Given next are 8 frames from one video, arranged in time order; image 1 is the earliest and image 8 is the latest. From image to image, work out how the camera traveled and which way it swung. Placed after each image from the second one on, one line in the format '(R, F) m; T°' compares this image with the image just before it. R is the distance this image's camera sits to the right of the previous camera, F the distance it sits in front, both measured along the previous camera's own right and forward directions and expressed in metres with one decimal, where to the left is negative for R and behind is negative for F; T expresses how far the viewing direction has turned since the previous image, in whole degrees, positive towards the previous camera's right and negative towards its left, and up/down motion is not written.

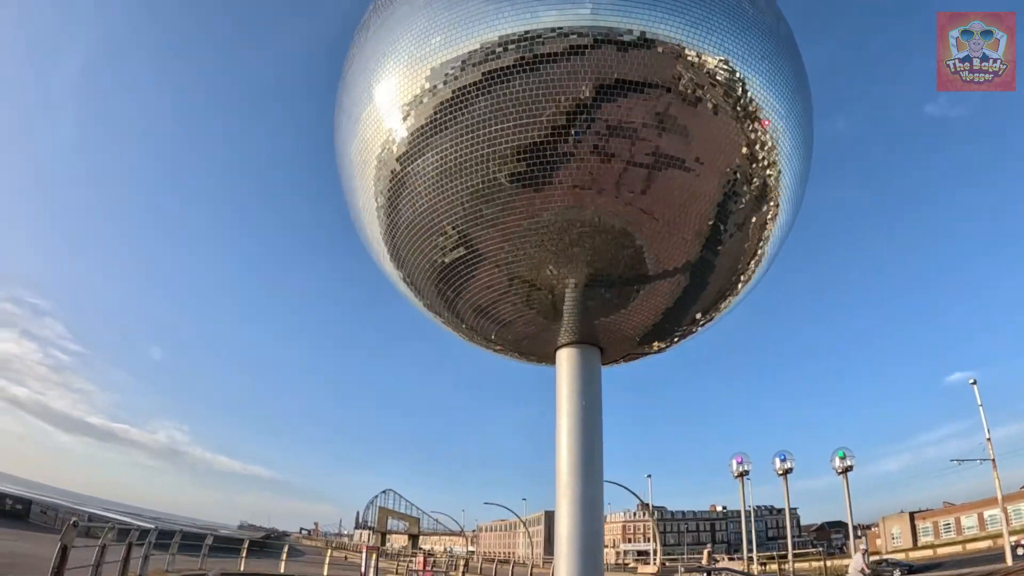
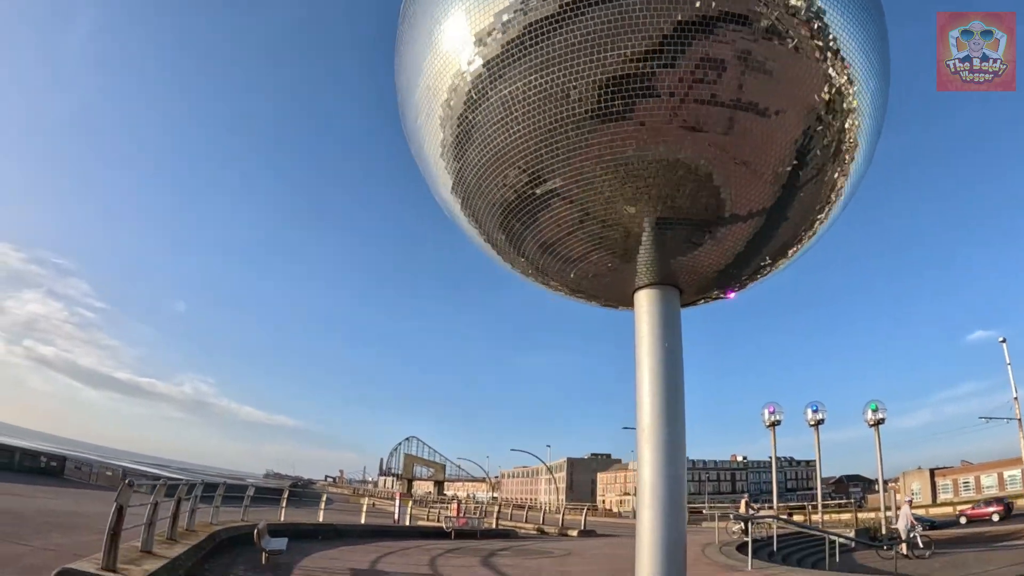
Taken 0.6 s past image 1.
(-0.6, +0.7) m; -1°
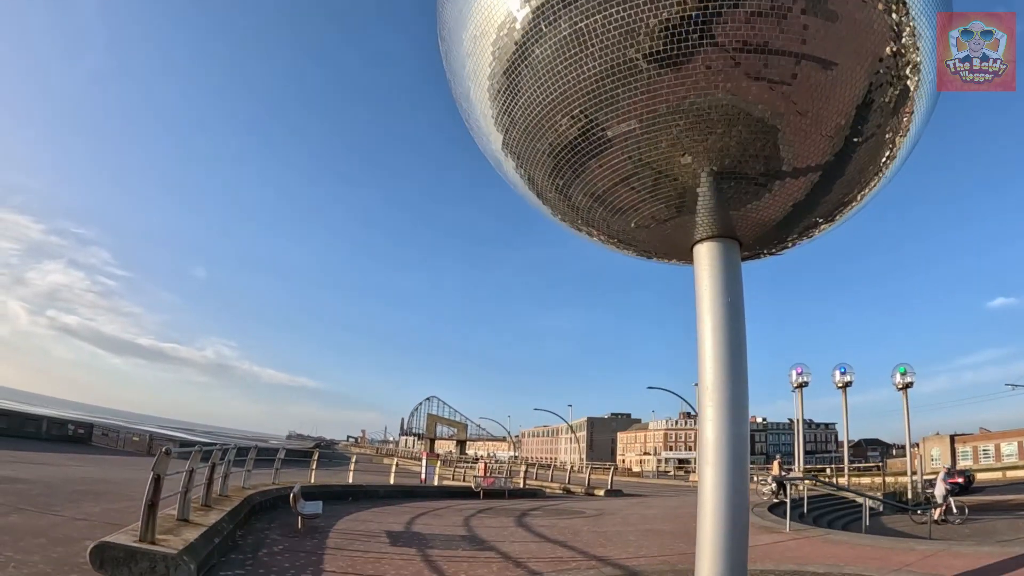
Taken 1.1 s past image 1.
(-0.3, +0.5) m; -1°
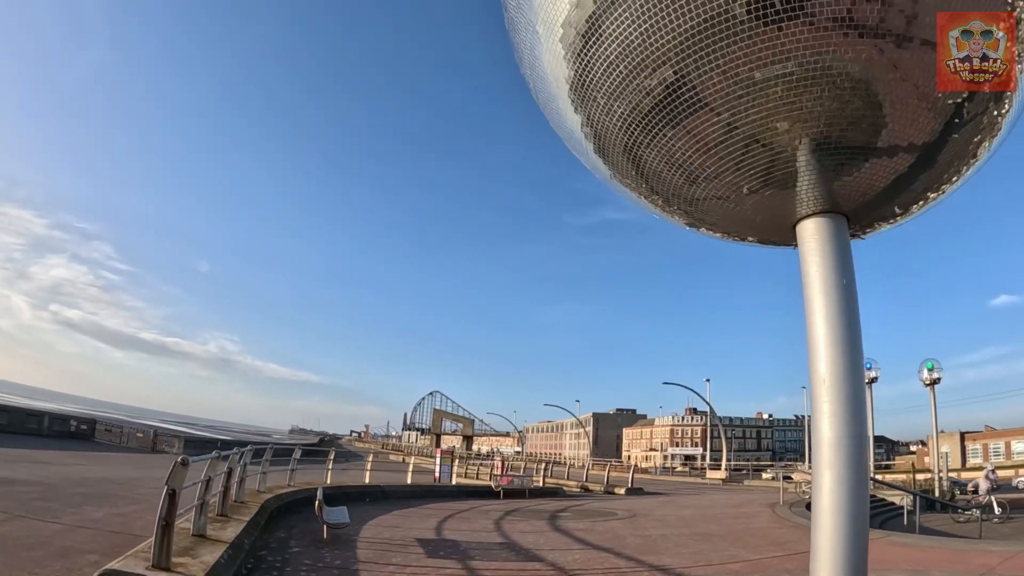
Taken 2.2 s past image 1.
(-0.6, +0.9) m; 0°
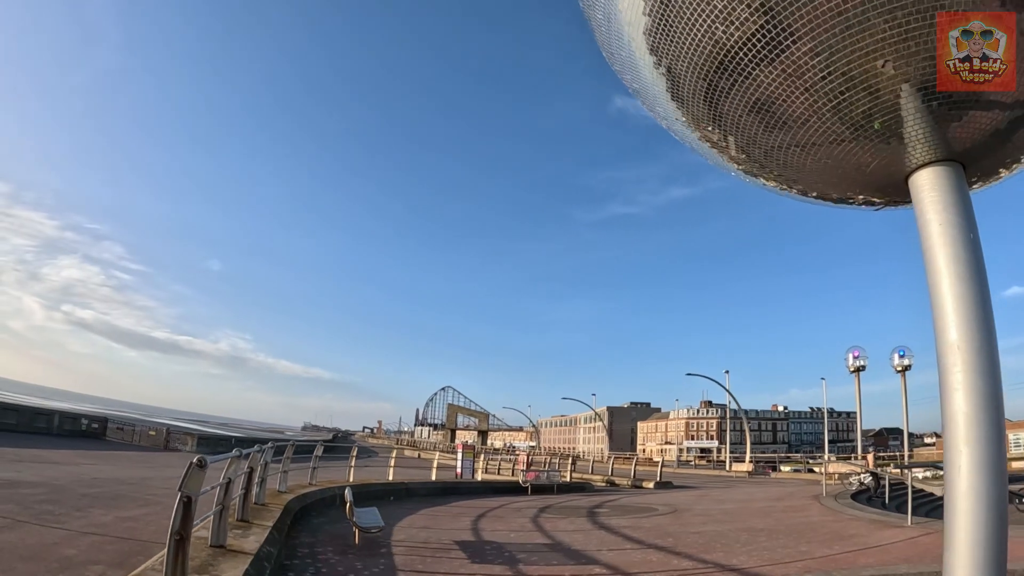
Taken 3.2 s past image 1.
(-0.5, +0.8) m; -1°
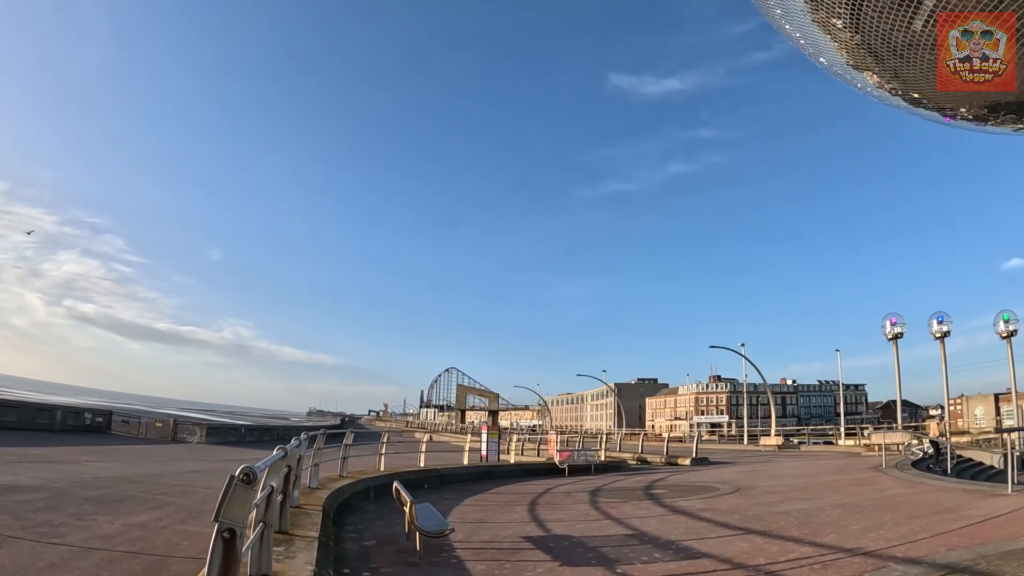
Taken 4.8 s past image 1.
(-0.8, +1.3) m; 0°
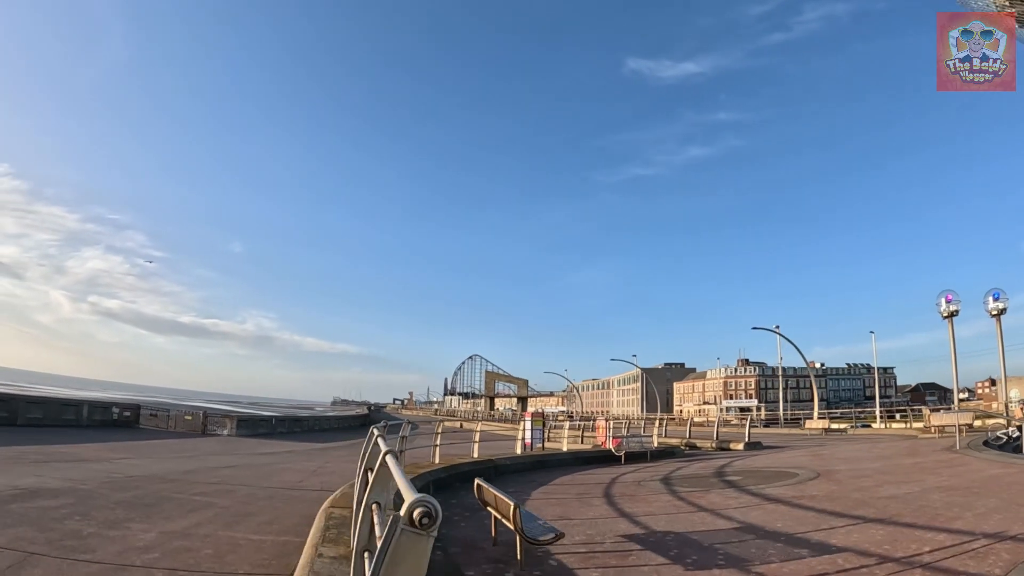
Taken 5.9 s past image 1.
(-0.8, +1.1) m; -2°
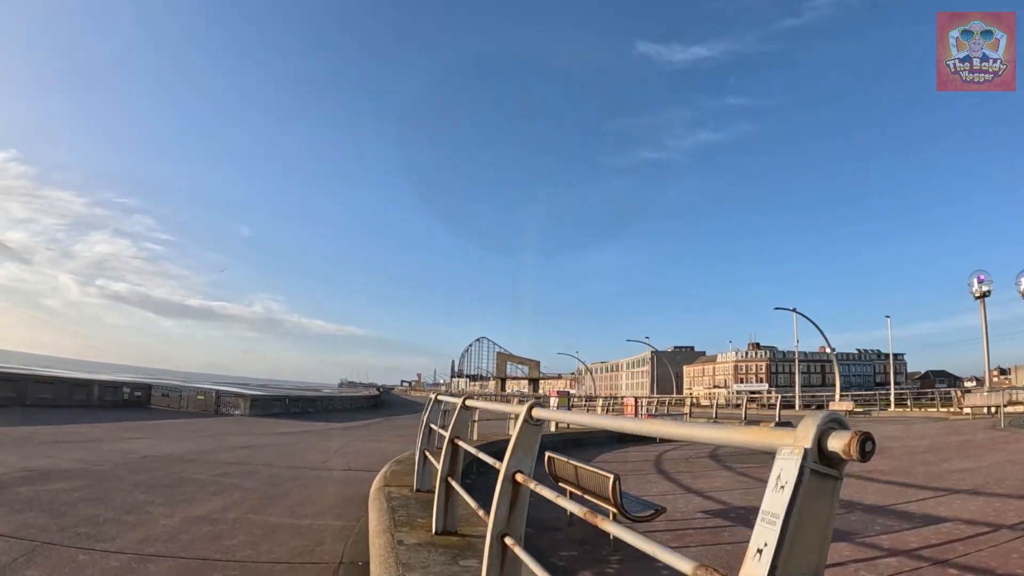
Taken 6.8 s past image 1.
(-0.6, +0.7) m; 0°
